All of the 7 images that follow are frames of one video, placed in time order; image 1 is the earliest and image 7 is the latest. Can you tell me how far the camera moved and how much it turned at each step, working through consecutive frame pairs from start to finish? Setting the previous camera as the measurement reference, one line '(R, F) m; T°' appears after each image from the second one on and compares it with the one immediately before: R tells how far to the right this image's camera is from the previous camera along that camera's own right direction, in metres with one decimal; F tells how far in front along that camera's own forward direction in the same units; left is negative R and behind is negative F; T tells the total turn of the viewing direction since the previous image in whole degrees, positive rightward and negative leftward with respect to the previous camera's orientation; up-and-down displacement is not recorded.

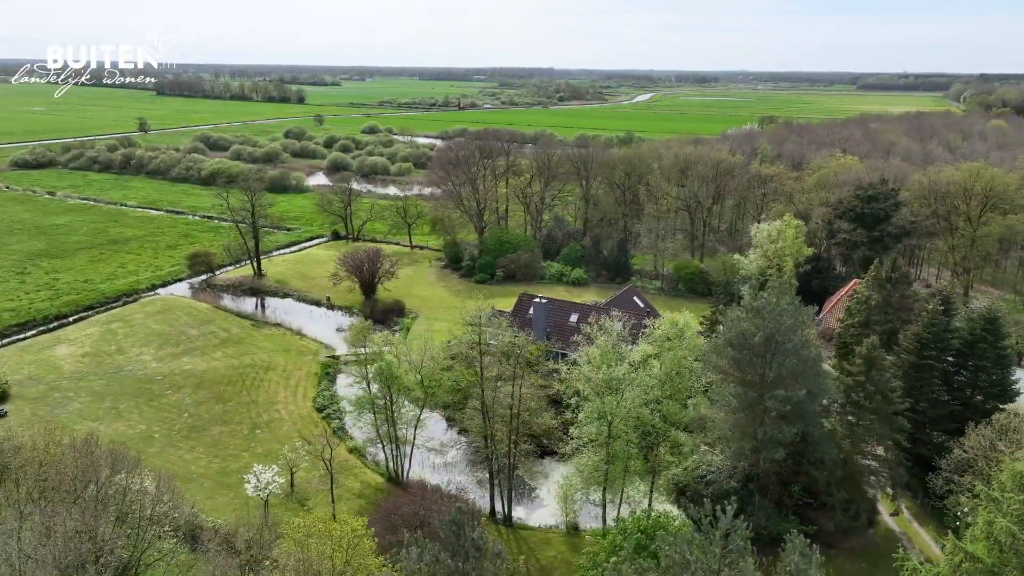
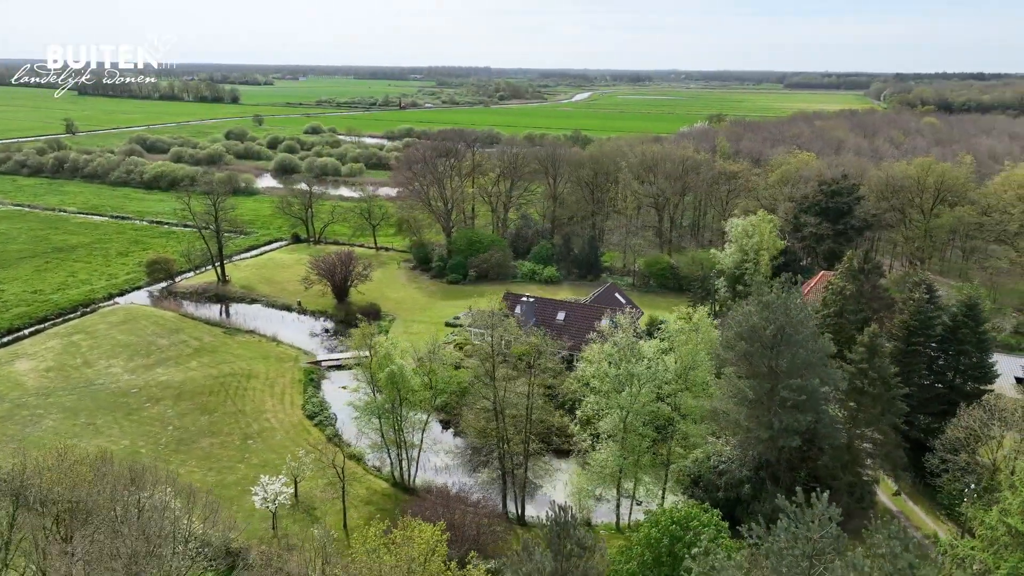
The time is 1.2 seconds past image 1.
(-2.5, +0.1) m; +5°
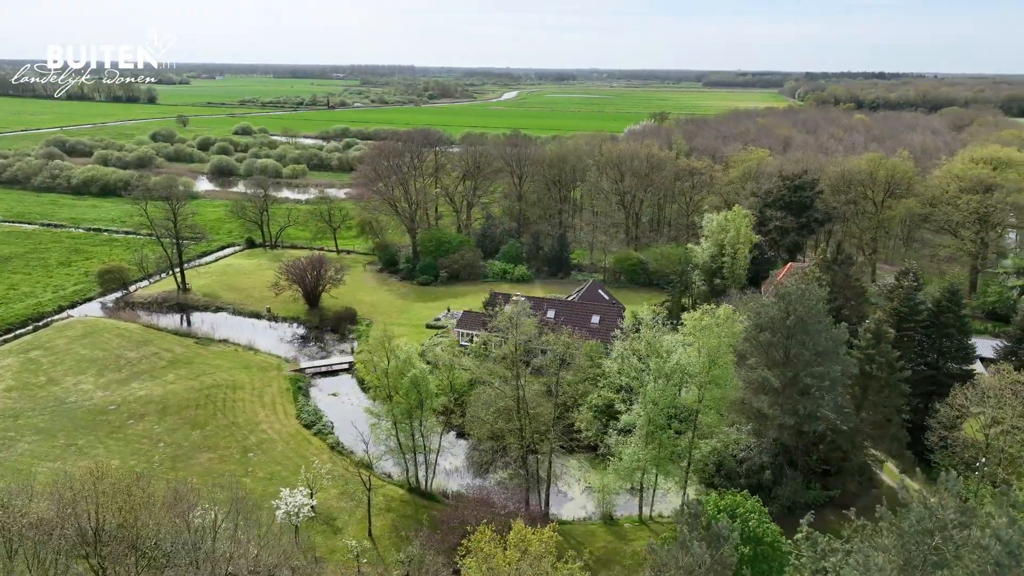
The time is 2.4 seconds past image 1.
(-3.3, +0.1) m; +6°
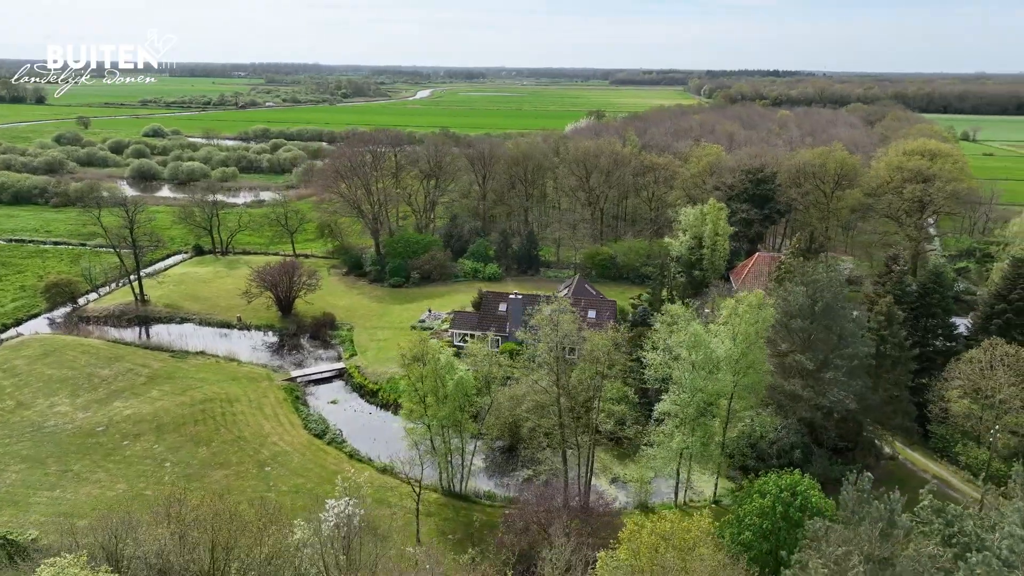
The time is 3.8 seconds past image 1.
(-4.4, +0.1) m; +7°
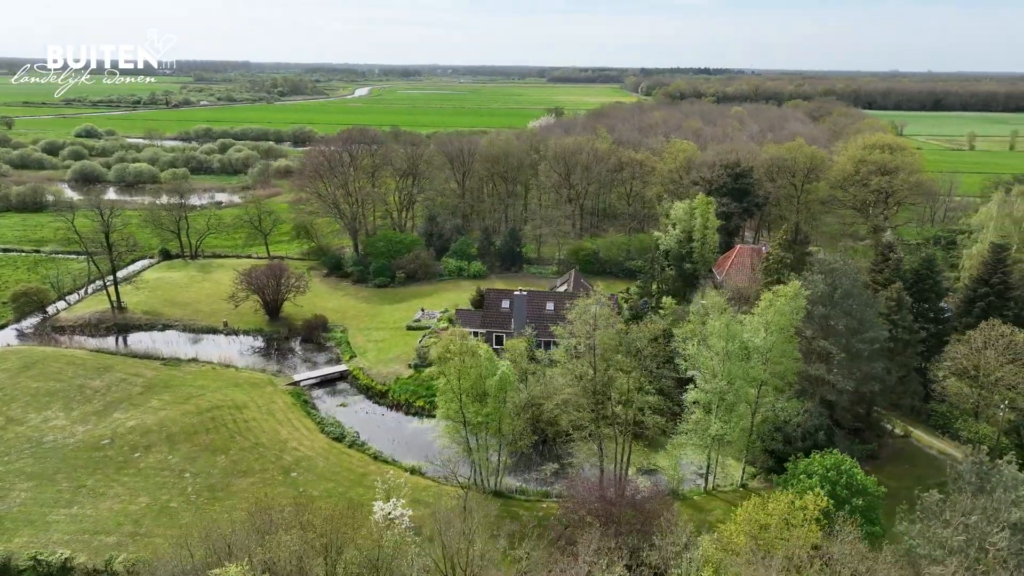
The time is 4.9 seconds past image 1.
(-3.5, 0.0) m; +5°
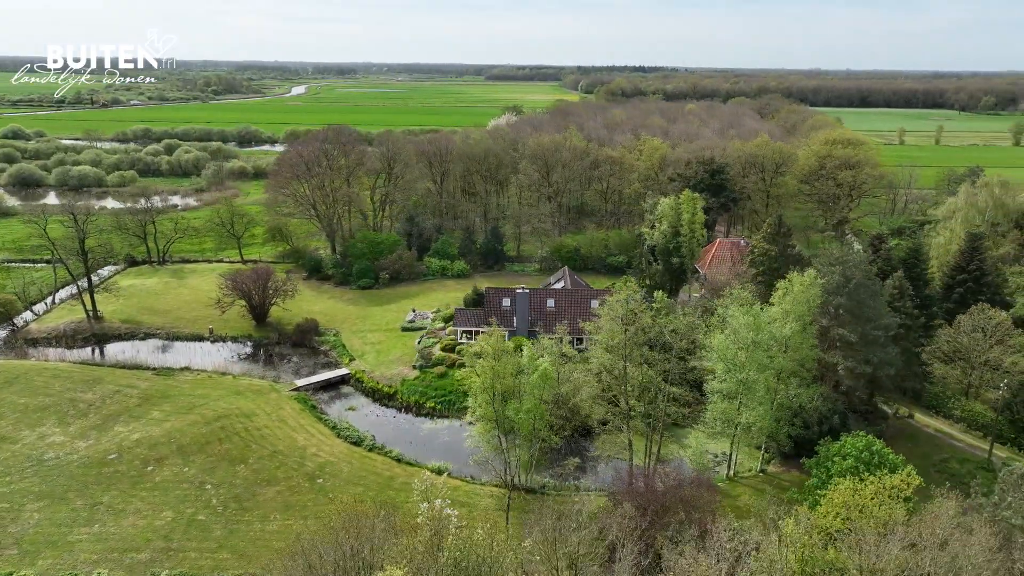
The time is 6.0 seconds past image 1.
(-3.4, -0.1) m; +5°
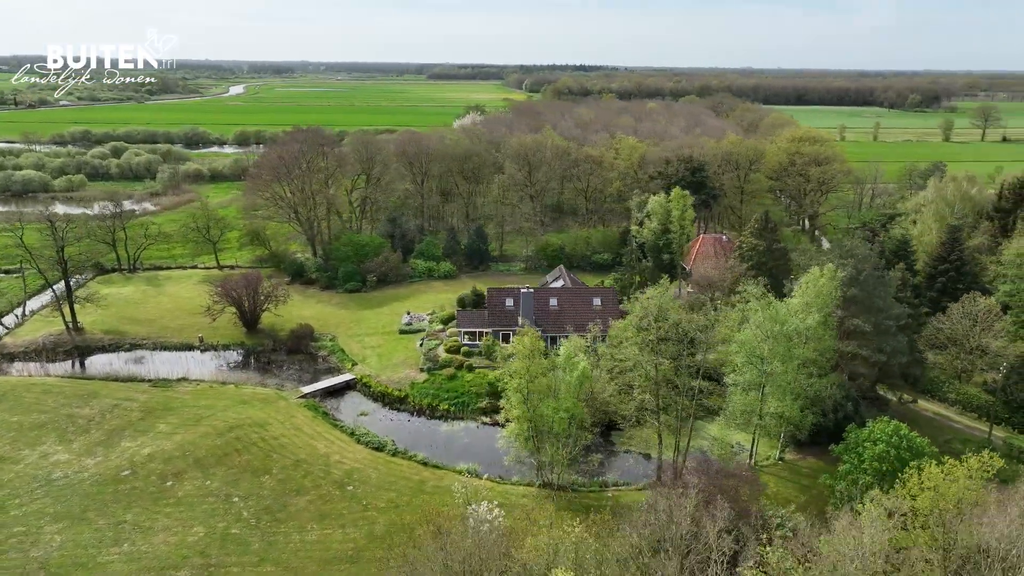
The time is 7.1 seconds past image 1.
(-3.3, 0.0) m; +4°
